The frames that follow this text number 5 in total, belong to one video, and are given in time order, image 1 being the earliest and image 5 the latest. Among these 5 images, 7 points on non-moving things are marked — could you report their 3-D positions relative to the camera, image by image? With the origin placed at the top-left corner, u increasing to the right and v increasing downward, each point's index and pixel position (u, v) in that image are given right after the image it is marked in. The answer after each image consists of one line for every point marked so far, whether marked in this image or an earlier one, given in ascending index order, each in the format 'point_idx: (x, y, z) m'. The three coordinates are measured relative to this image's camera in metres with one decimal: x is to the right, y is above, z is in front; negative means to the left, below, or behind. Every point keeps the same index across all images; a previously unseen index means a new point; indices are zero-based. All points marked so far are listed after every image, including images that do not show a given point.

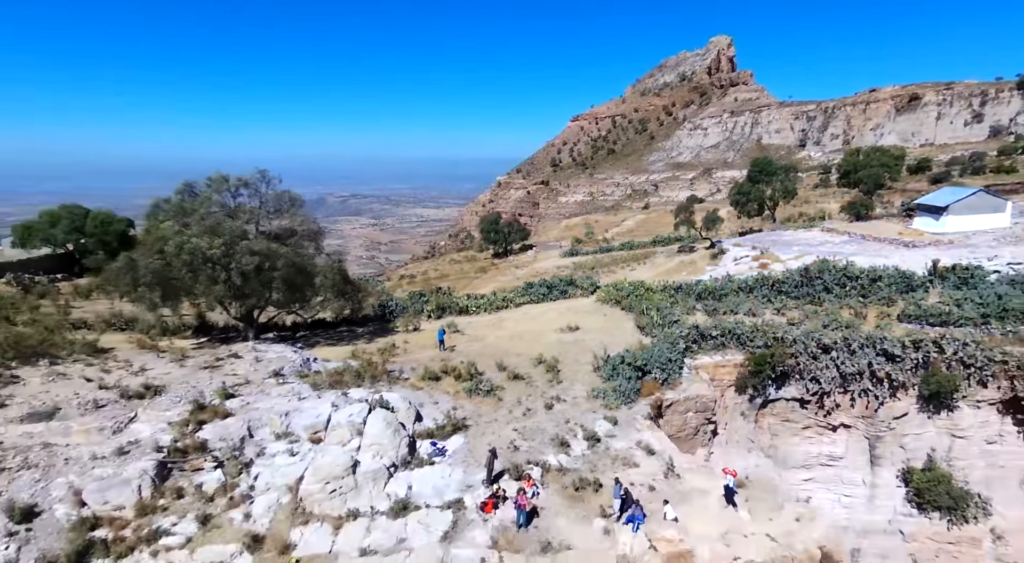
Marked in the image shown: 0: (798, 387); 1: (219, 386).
0: (+5.7, -2.3, +11.4) m
1: (-5.1, -1.8, +10.1) m
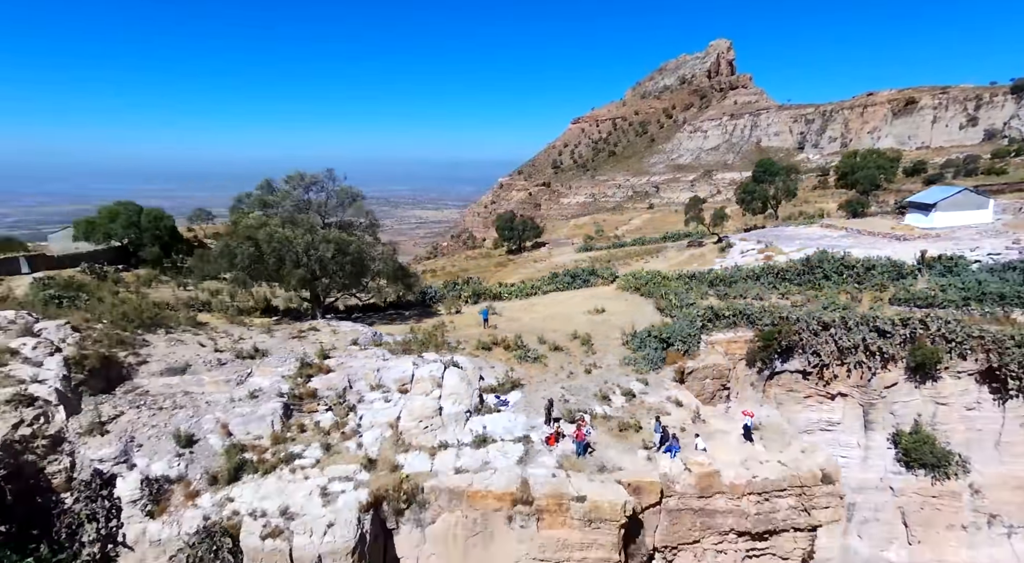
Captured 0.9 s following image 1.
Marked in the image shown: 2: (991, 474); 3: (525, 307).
0: (+6.8, -1.9, +13.3) m
1: (-4.1, -1.4, +11.9) m
2: (+10.2, -4.3, +12.0) m
3: (+0.4, -0.8, +17.9) m
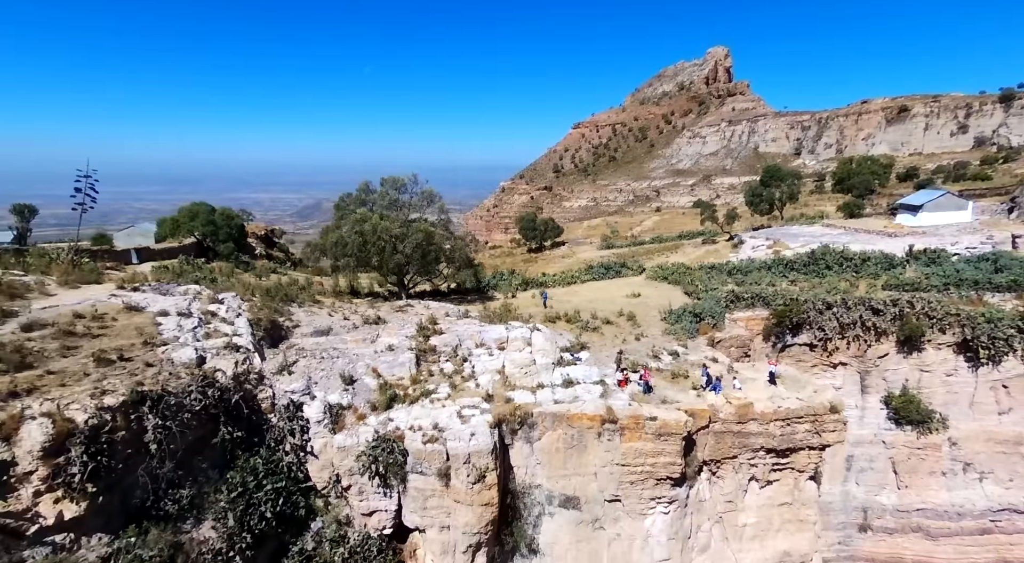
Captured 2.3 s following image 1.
0: (+8.5, -1.5, +16.2) m
1: (-2.4, -1.0, +14.8) m
2: (+11.9, -3.9, +15.0) m
3: (+2.1, -0.3, +20.9) m
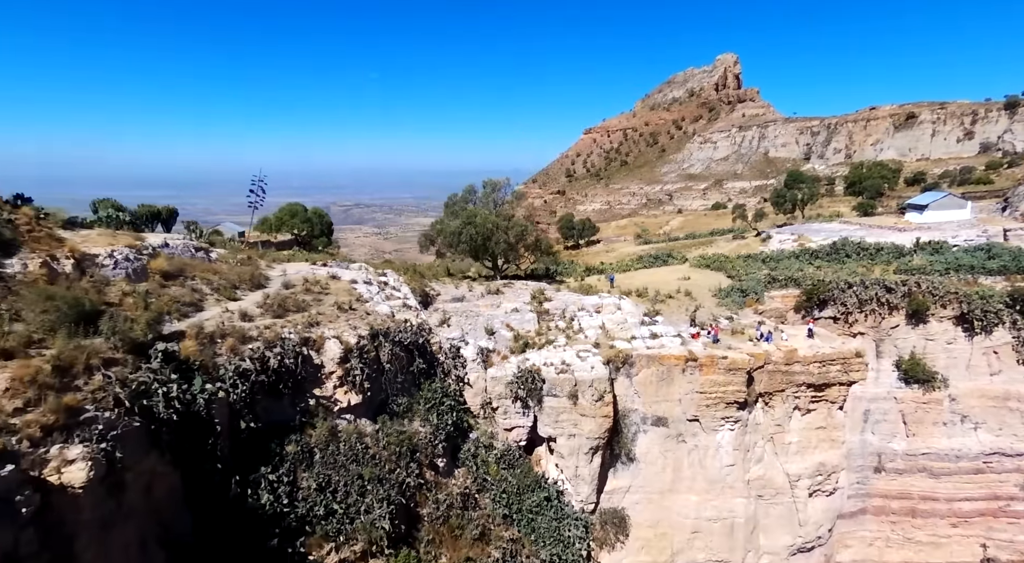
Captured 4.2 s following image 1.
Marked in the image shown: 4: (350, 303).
0: (+11.4, -0.9, +20.1) m
1: (+0.5, -0.3, +18.8) m
2: (+14.8, -3.2, +18.8) m
3: (+5.1, +0.2, +24.8) m
4: (-4.0, -0.5, +14.2) m
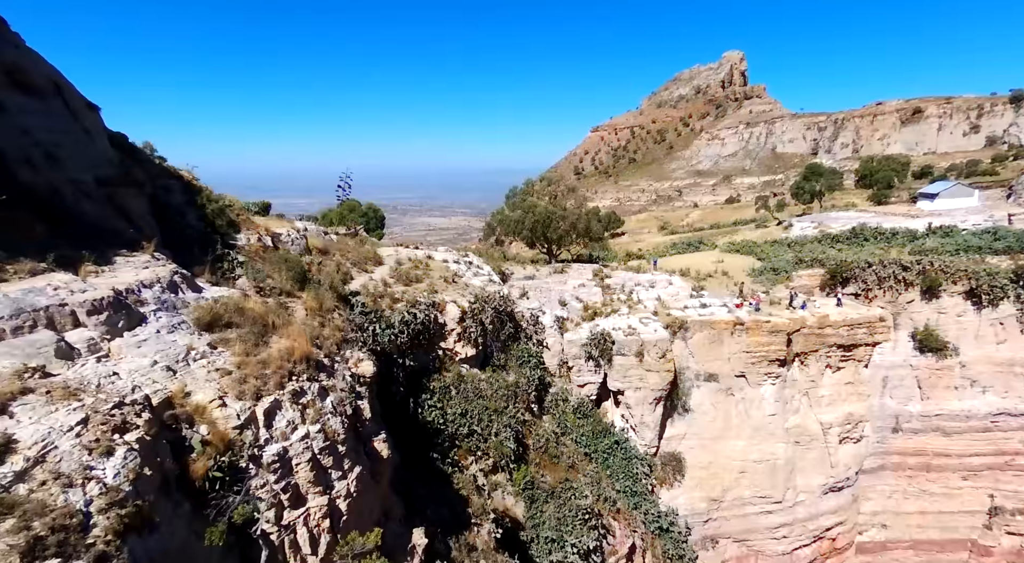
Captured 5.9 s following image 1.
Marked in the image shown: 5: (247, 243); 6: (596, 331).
0: (+13.7, 0.0, +22.6) m
1: (+2.8, +0.4, +21.4) m
2: (+17.1, -2.4, +21.2) m
3: (+7.4, +1.0, +27.3) m
4: (-1.8, +0.1, +16.8) m
5: (-5.3, +0.8, +11.4) m
6: (+2.6, -1.5, +17.7) m
